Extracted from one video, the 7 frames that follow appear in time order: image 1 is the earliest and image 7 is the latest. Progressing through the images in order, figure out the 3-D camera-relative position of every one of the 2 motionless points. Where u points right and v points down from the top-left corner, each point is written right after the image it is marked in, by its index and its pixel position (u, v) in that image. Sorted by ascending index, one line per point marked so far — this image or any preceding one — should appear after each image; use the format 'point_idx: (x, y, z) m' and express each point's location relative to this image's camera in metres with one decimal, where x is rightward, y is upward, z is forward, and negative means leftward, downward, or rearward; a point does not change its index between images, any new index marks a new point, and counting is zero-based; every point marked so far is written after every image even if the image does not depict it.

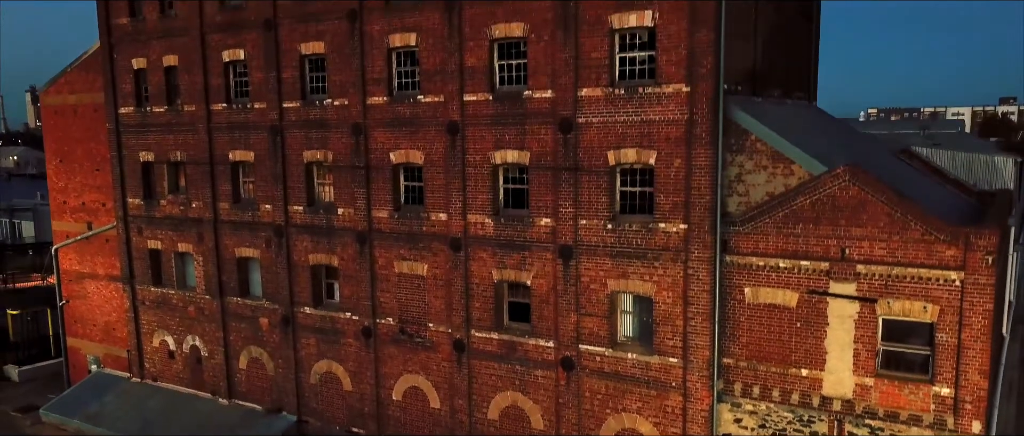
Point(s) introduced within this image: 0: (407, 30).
0: (-2.2, +4.0, +17.1) m
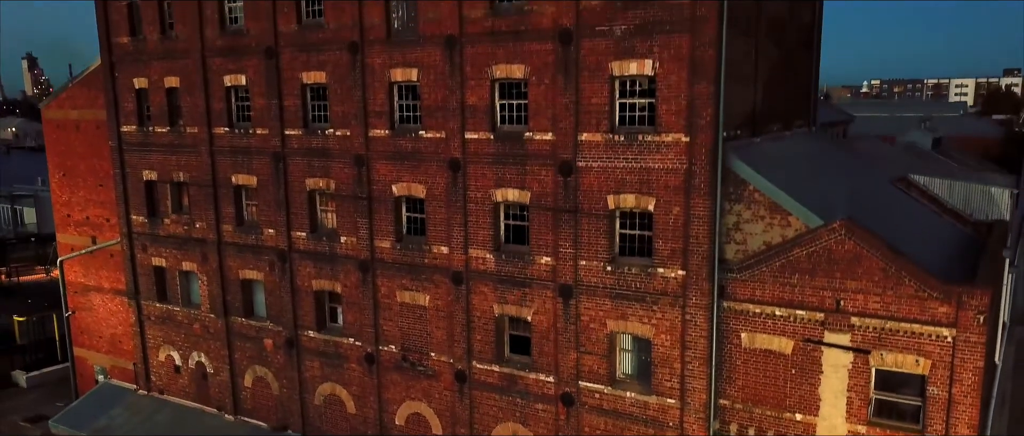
0: (-2.2, +3.3, +17.2) m
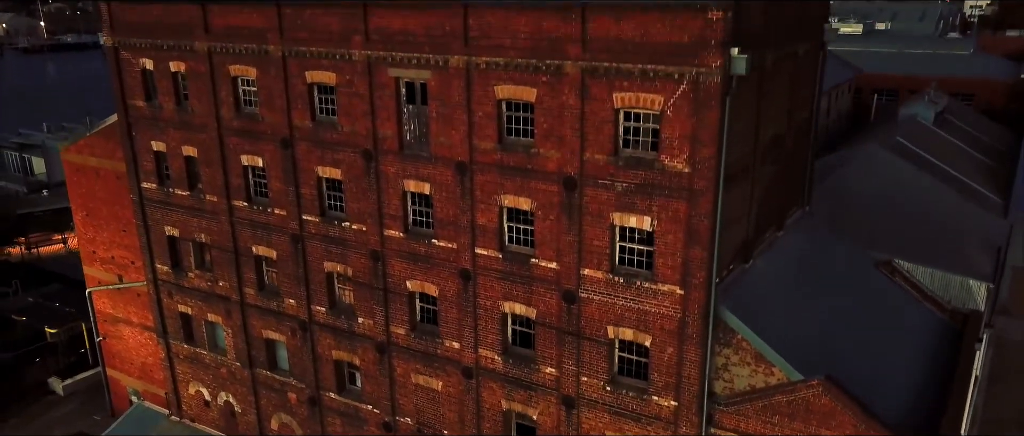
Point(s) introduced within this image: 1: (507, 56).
0: (-2.1, +0.9, +18.0) m
1: (-0.1, +3.3, +15.7) m
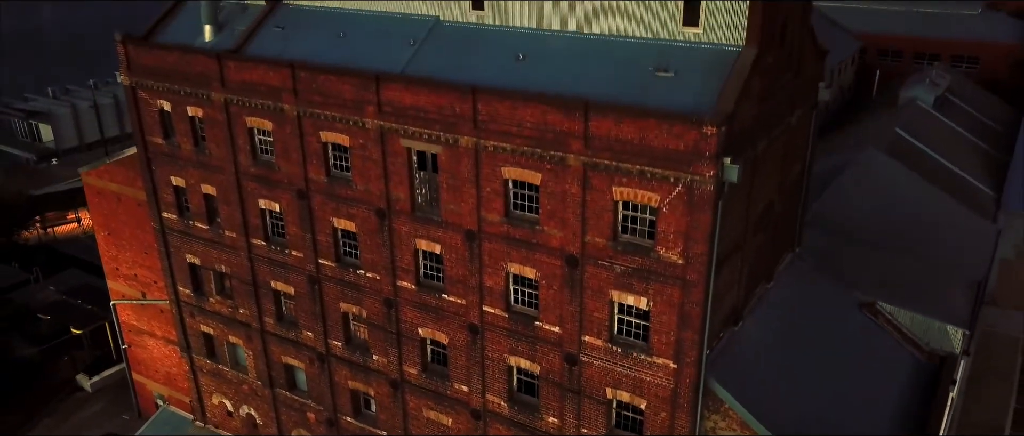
0: (-1.9, -0.5, +19.1) m
1: (0.0, +1.6, +16.5) m
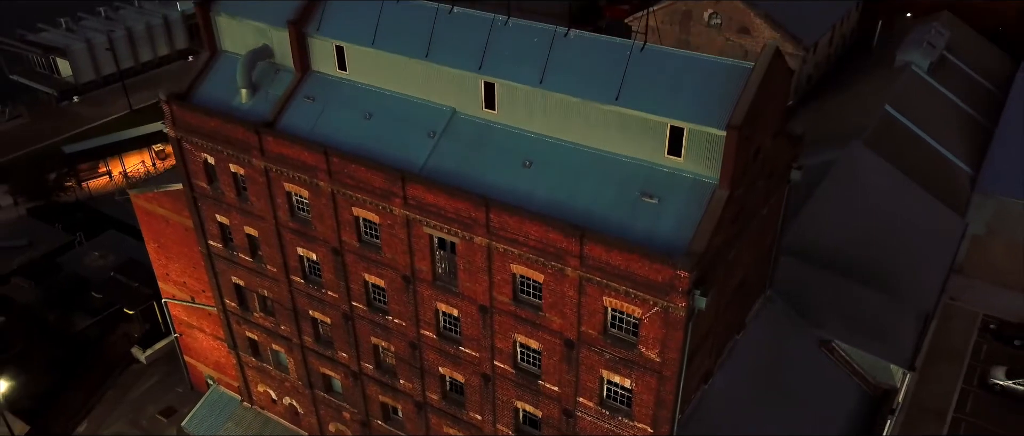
0: (-1.7, -2.4, +22.4) m
1: (+0.2, -0.8, +19.5) m
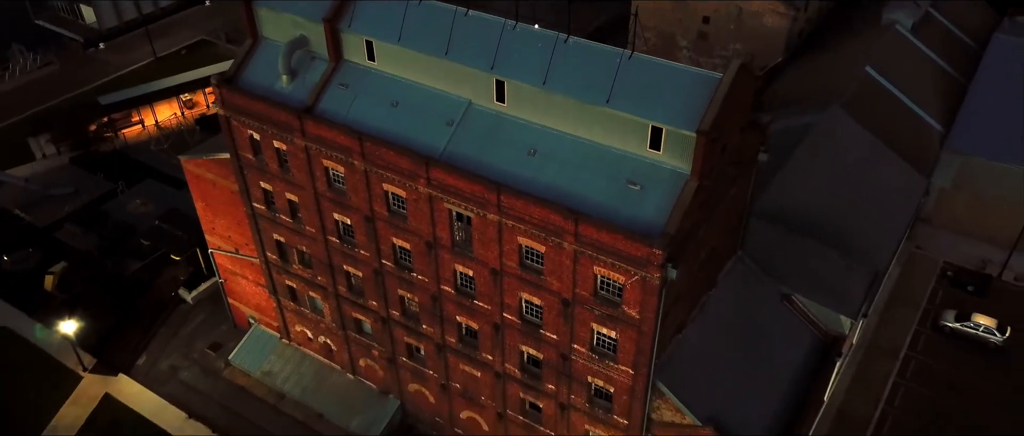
0: (-1.5, -1.6, +26.6) m
1: (+0.4, -0.2, +23.5) m
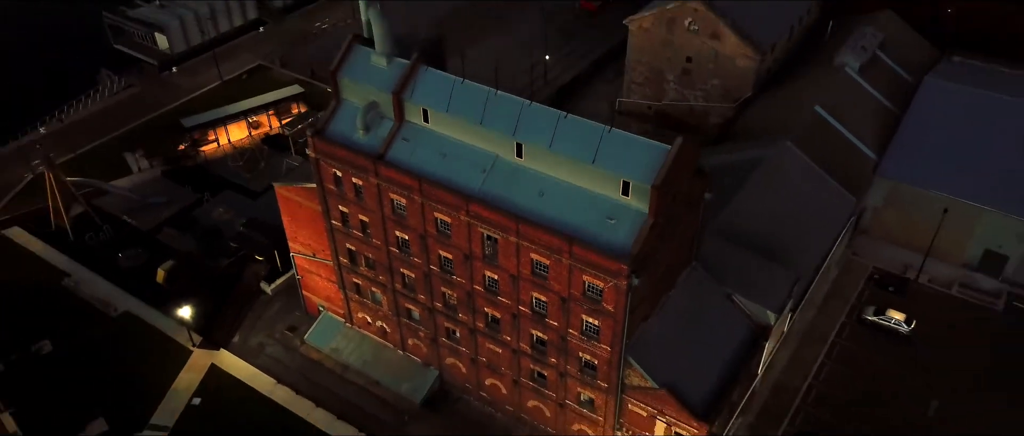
0: (-0.9, -2.5, +37.0) m
1: (+1.0, -1.2, +33.9) m
